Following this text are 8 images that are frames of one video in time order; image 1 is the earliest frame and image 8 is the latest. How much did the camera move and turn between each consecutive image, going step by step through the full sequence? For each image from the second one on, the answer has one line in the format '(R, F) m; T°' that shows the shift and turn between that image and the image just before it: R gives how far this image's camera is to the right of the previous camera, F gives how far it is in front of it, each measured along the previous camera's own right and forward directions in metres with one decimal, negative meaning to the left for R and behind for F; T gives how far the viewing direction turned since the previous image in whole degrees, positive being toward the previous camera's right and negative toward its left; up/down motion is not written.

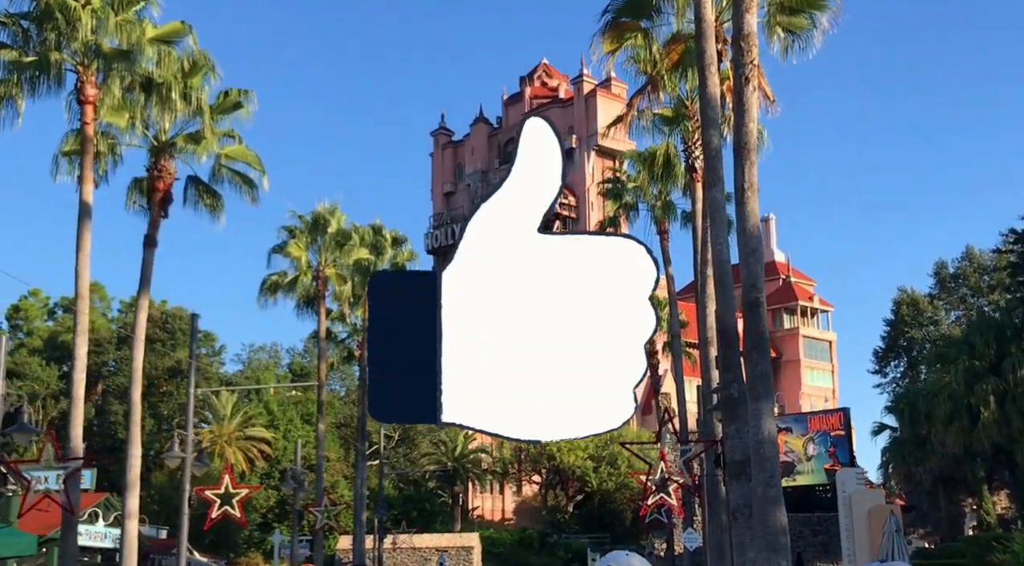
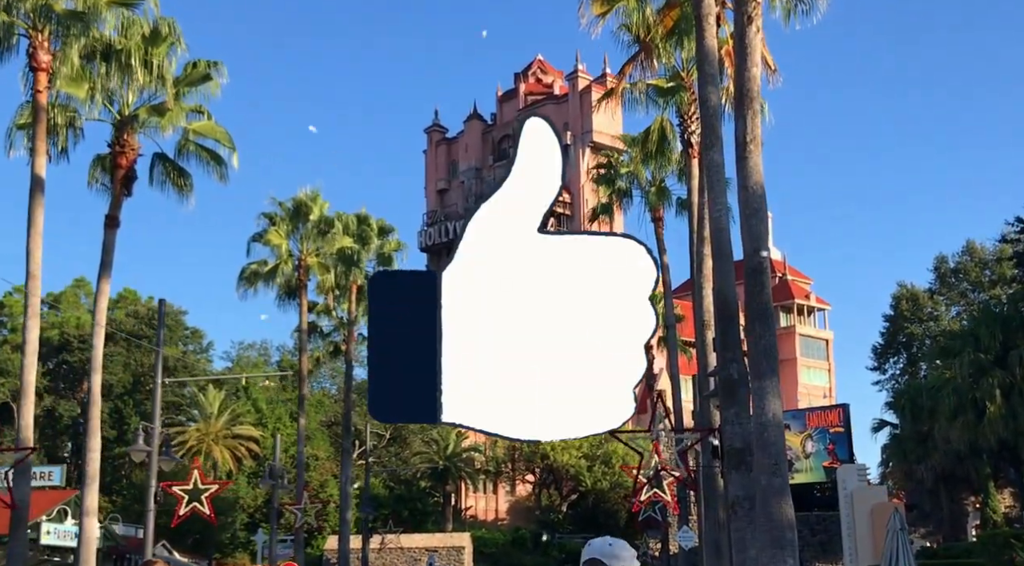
(+0.2, +1.1) m; 0°
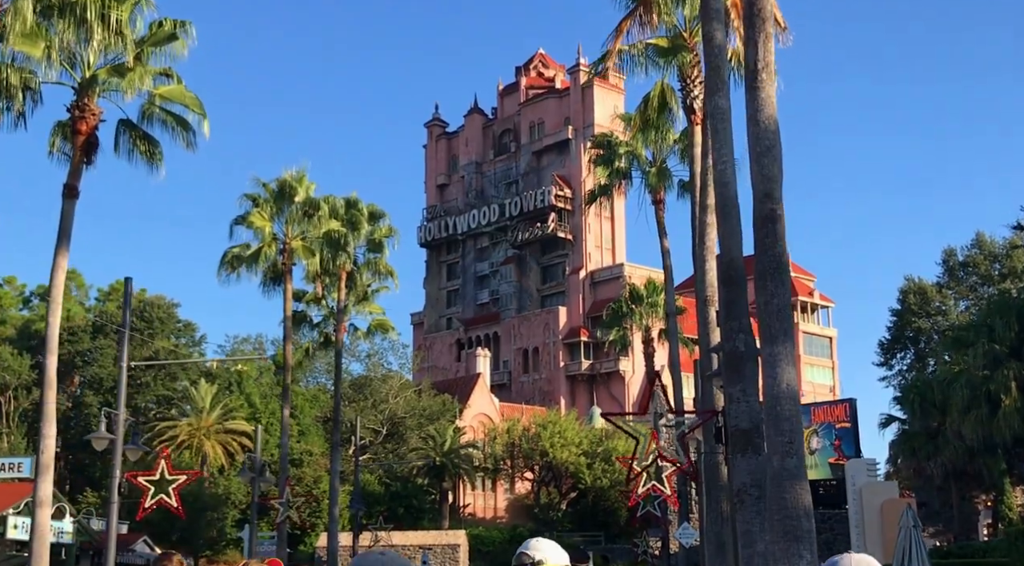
(+0.2, +1.3) m; 0°
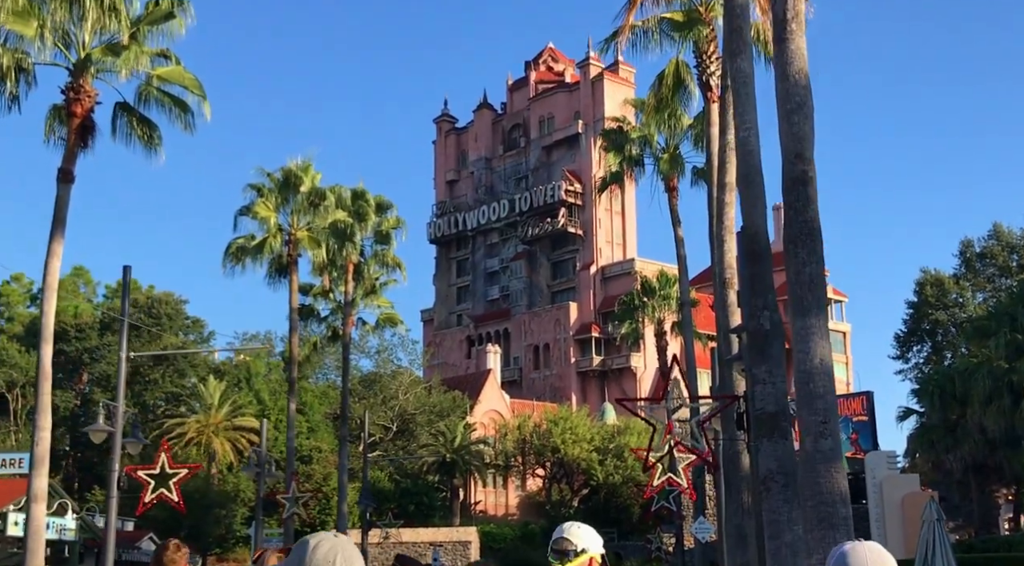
(0.0, +0.6) m; -1°
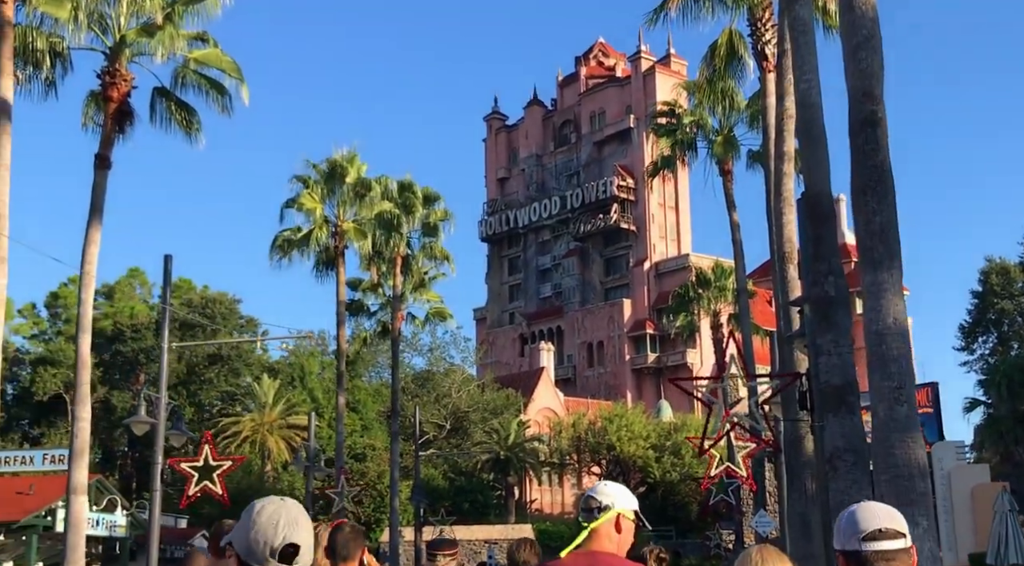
(+0.1, +0.6) m; -3°
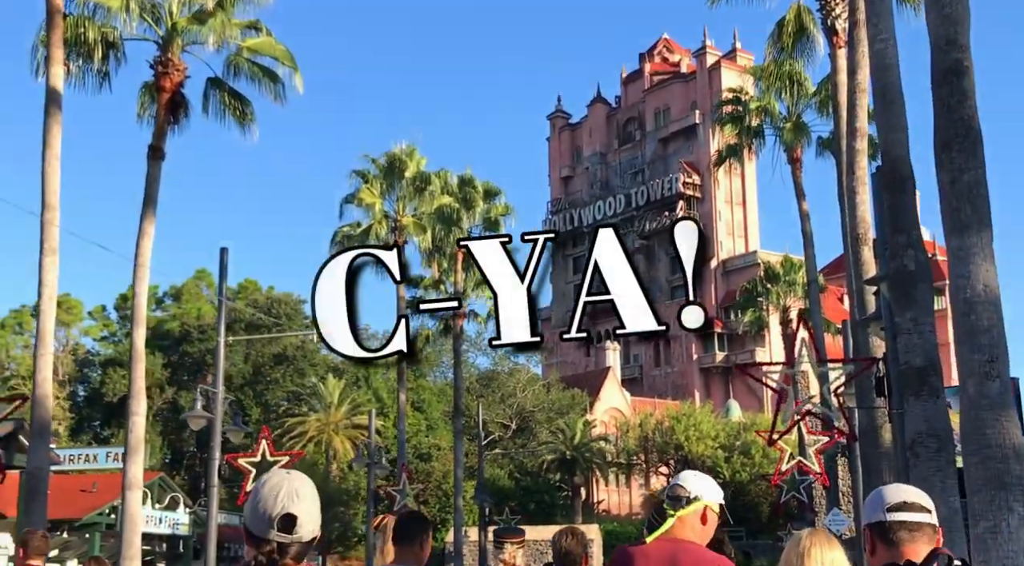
(+0.1, +0.5) m; -3°
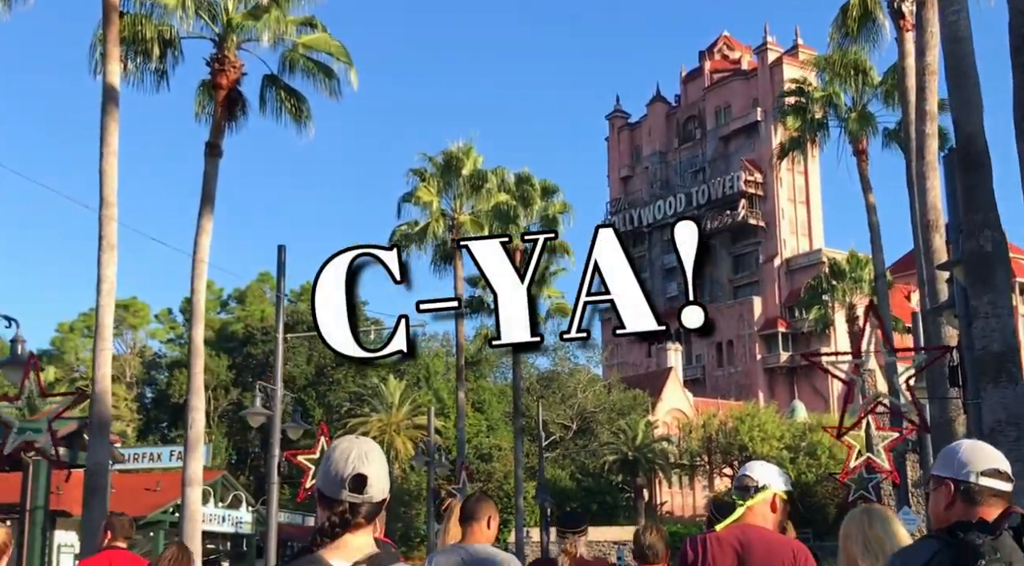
(0.0, +0.2) m; -3°
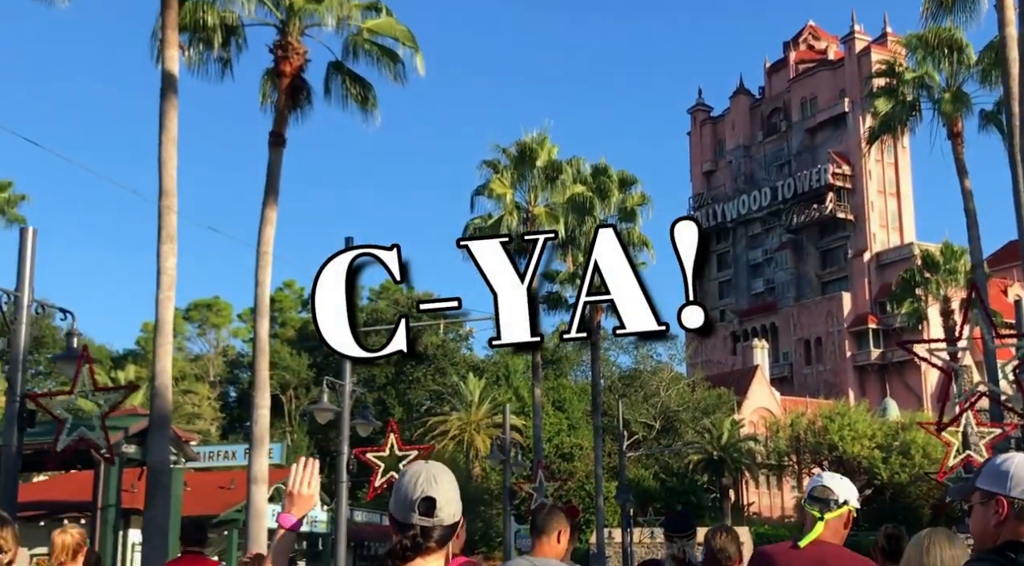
(+0.1, +0.7) m; -4°
